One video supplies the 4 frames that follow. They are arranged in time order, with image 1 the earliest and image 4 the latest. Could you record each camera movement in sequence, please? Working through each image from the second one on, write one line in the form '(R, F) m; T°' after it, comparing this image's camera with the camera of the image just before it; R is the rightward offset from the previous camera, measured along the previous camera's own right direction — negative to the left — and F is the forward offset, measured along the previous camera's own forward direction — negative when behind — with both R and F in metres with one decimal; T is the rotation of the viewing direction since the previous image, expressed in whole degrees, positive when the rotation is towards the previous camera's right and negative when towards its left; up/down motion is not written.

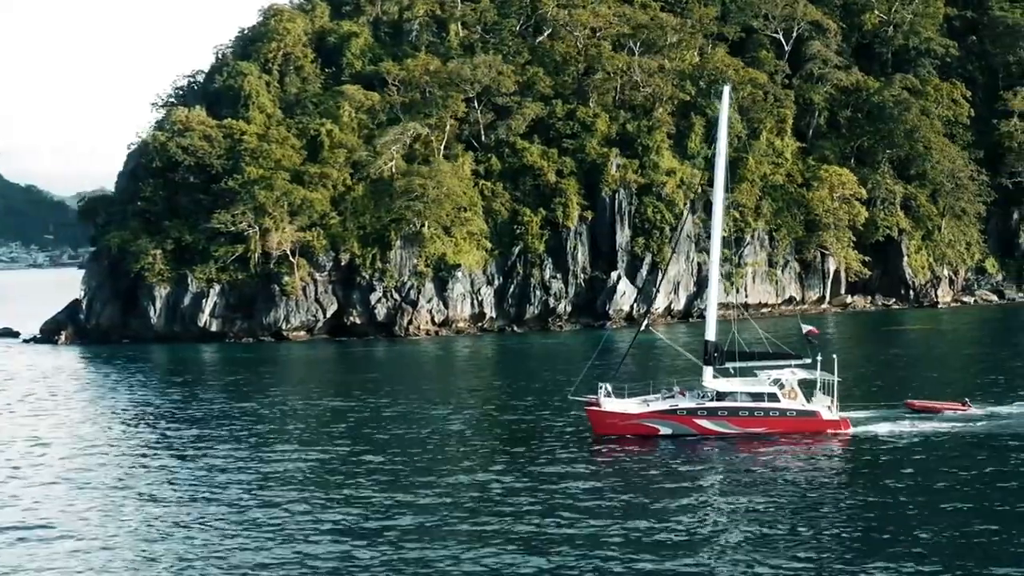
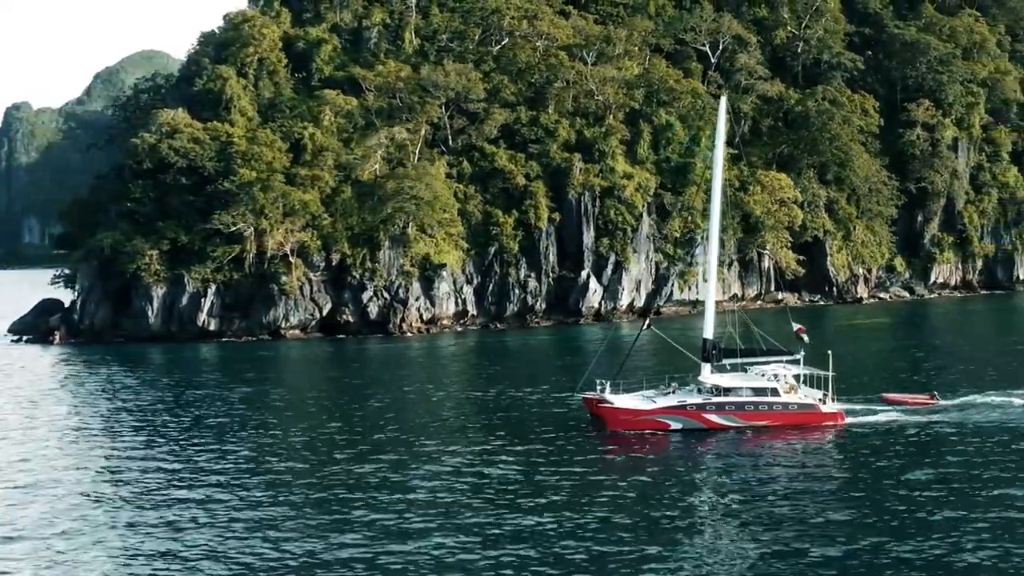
(-7.4, -2.7) m; +6°
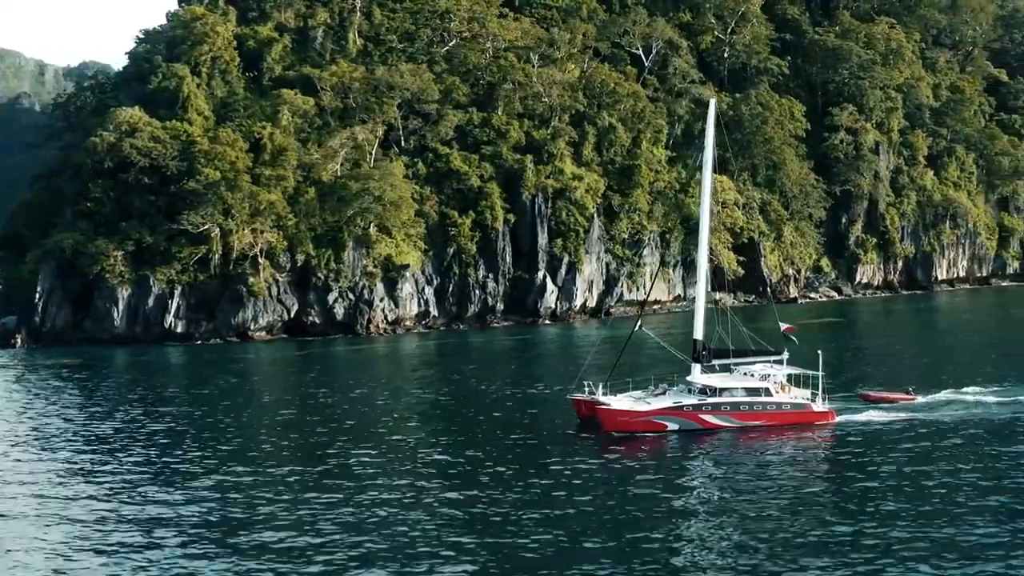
(-4.0, -0.7) m; +5°
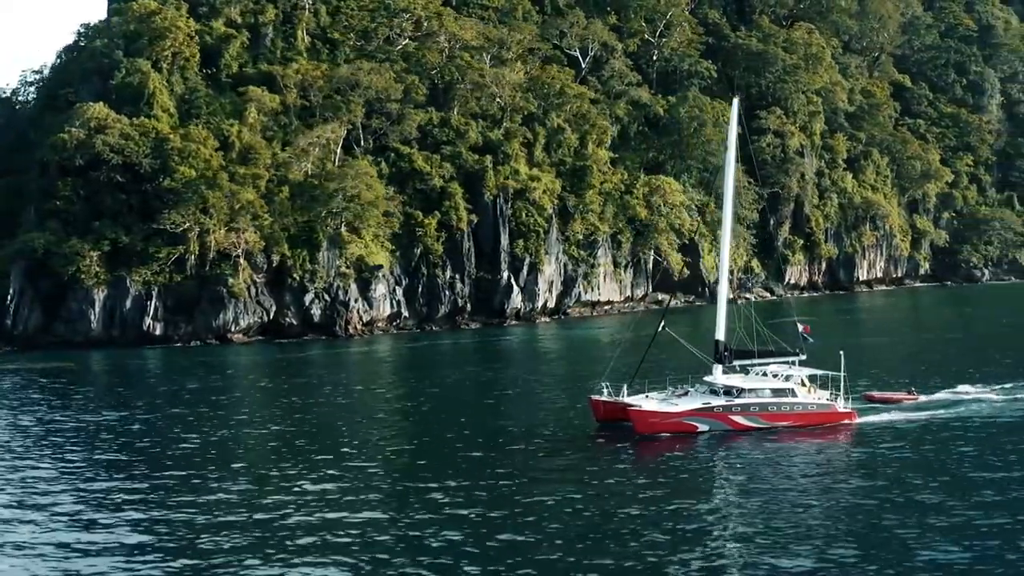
(-5.6, -0.3) m; +5°
